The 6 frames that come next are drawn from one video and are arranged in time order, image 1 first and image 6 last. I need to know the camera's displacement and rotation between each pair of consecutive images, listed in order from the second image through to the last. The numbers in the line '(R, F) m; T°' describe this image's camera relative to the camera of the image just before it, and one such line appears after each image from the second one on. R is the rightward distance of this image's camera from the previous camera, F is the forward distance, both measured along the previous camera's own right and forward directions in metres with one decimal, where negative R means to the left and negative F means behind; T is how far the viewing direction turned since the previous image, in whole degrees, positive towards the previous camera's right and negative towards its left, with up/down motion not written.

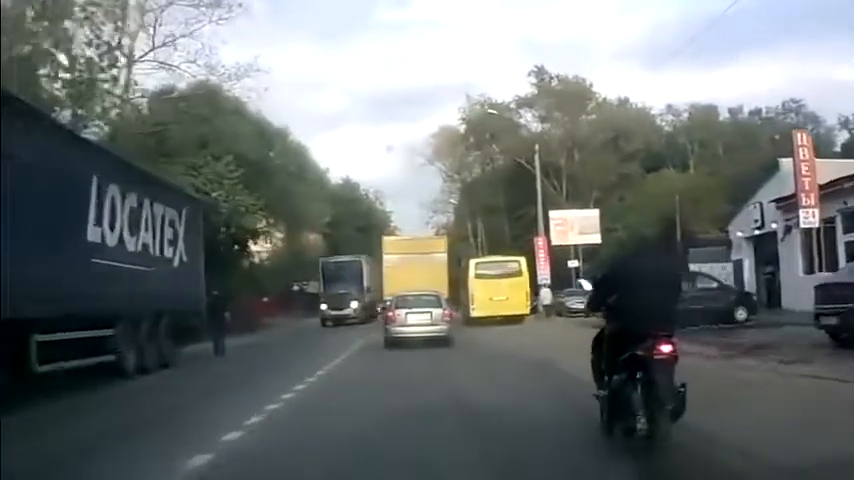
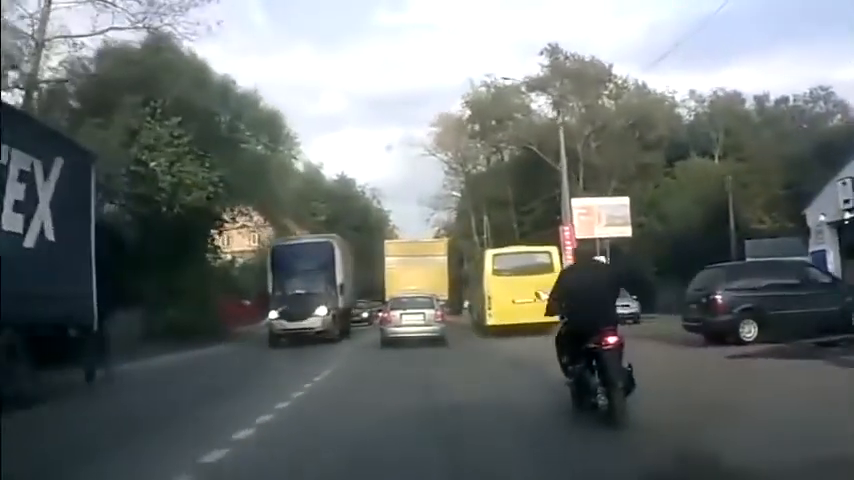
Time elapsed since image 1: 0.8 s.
(0.0, +3.7) m; 0°
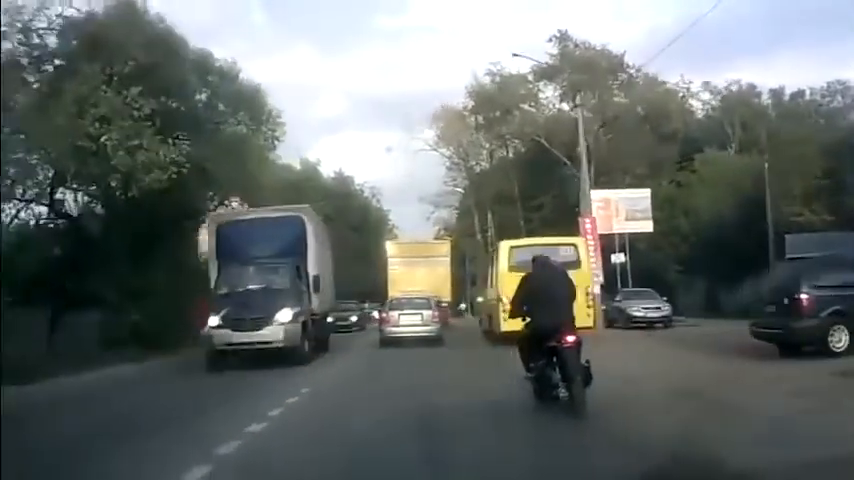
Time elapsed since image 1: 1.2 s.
(0.0, +1.9) m; 0°
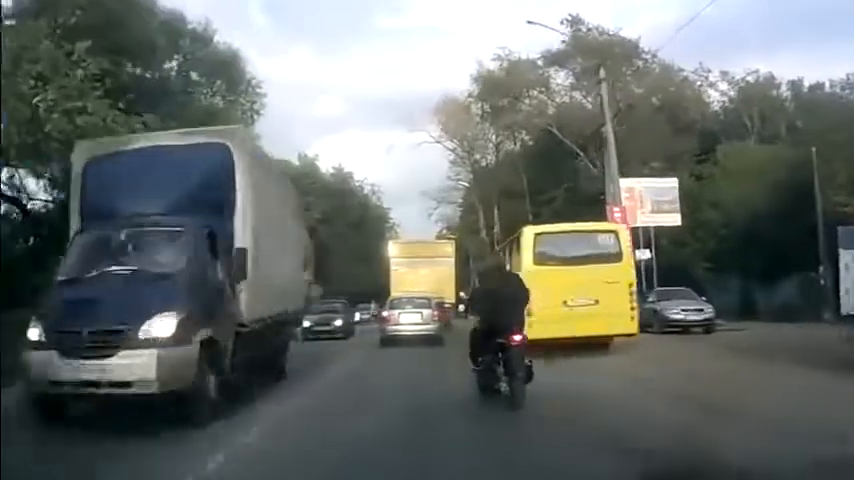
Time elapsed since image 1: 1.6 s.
(0.0, +1.9) m; 0°
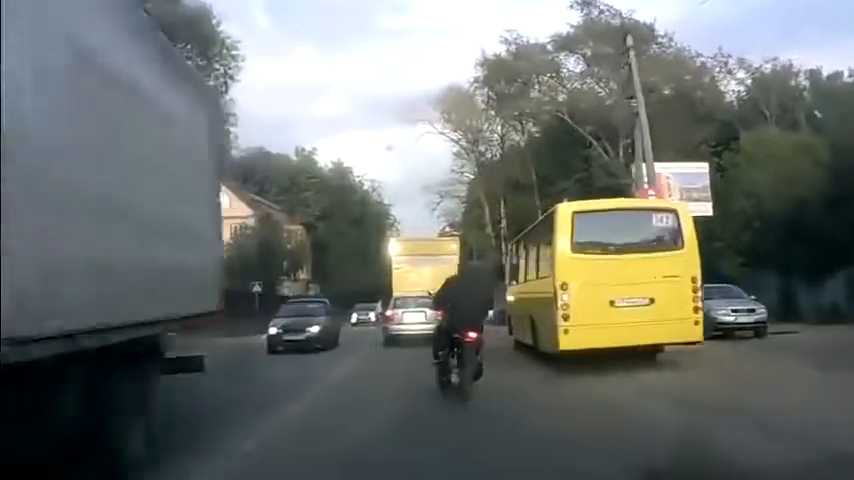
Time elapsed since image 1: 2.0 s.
(0.0, +1.7) m; 0°
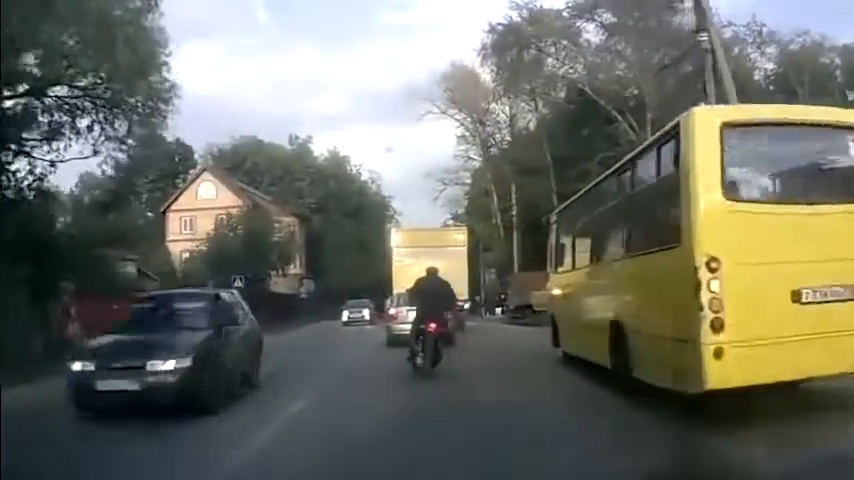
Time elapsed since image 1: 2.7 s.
(0.0, +2.9) m; 0°
